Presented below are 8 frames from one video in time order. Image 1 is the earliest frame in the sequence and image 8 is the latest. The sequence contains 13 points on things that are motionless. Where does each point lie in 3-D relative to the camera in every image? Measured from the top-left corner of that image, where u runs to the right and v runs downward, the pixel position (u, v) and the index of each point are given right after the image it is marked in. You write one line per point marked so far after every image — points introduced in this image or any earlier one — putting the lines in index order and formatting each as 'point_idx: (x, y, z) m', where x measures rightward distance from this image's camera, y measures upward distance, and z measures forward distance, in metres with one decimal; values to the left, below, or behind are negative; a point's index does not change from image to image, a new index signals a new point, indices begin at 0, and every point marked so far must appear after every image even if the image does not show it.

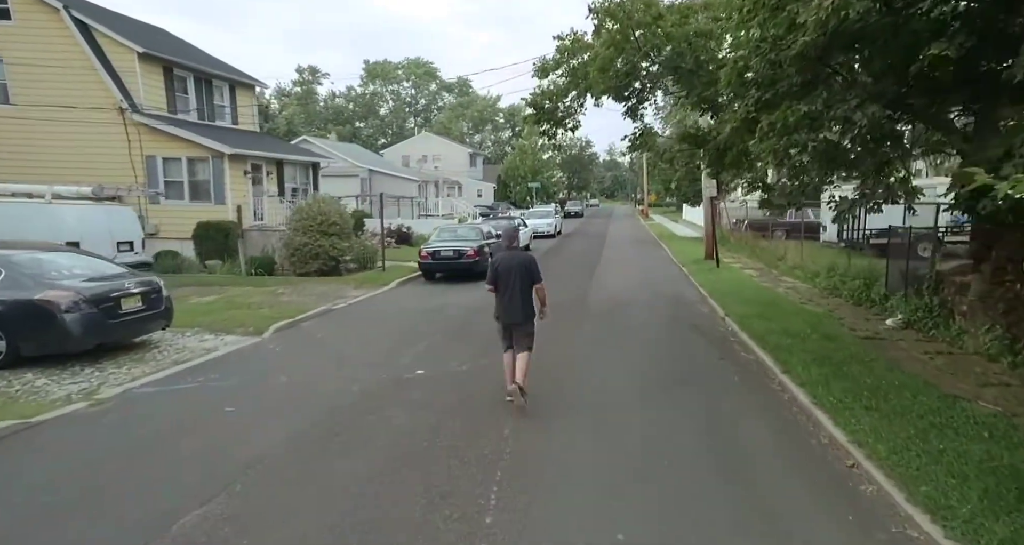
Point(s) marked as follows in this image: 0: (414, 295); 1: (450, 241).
0: (-2.3, -0.5, +13.5) m
1: (-1.7, +0.8, +15.7) m
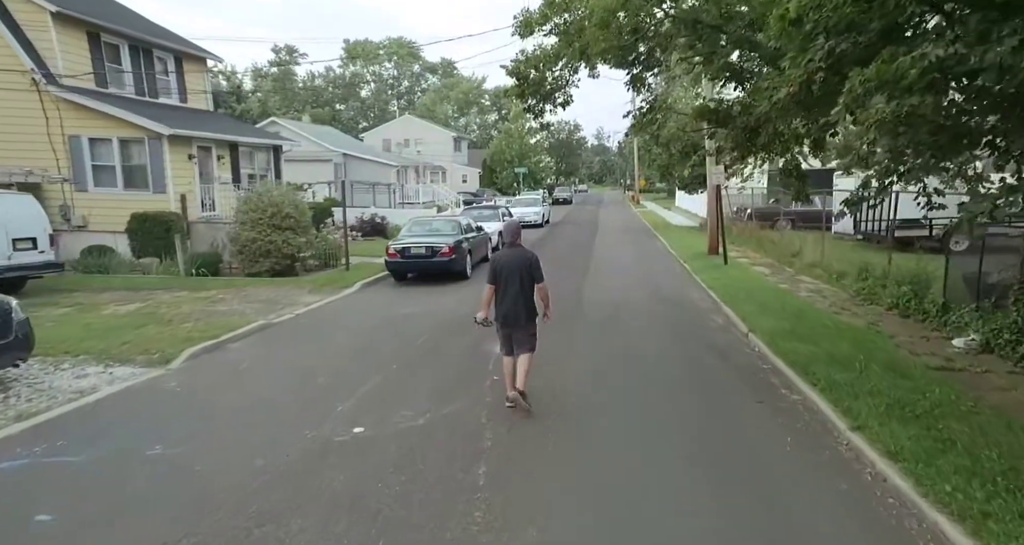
0: (-2.6, -0.5, +11.6) m
1: (-2.1, +0.8, +13.8) m
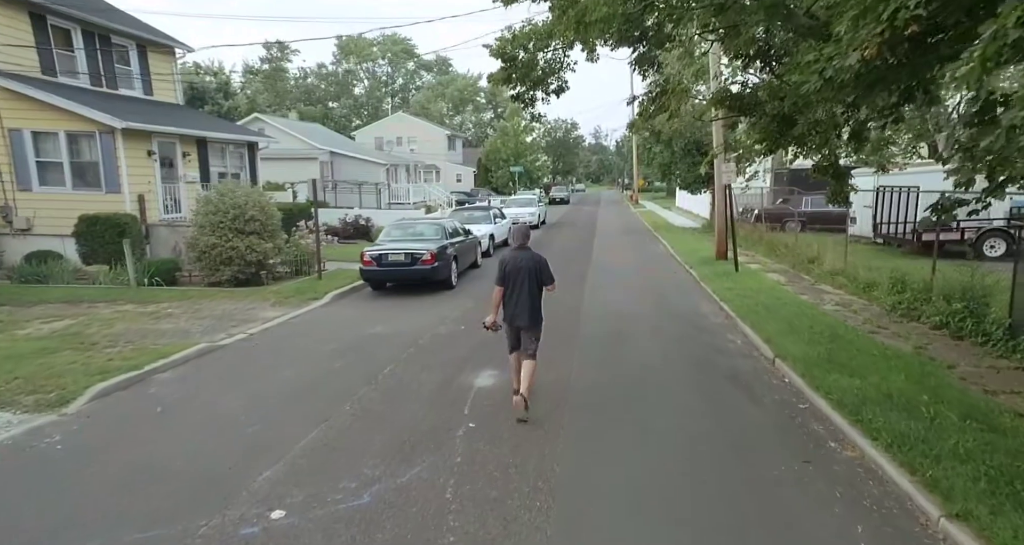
0: (-2.8, -0.7, +10.3) m
1: (-2.3, +0.6, +12.5) m
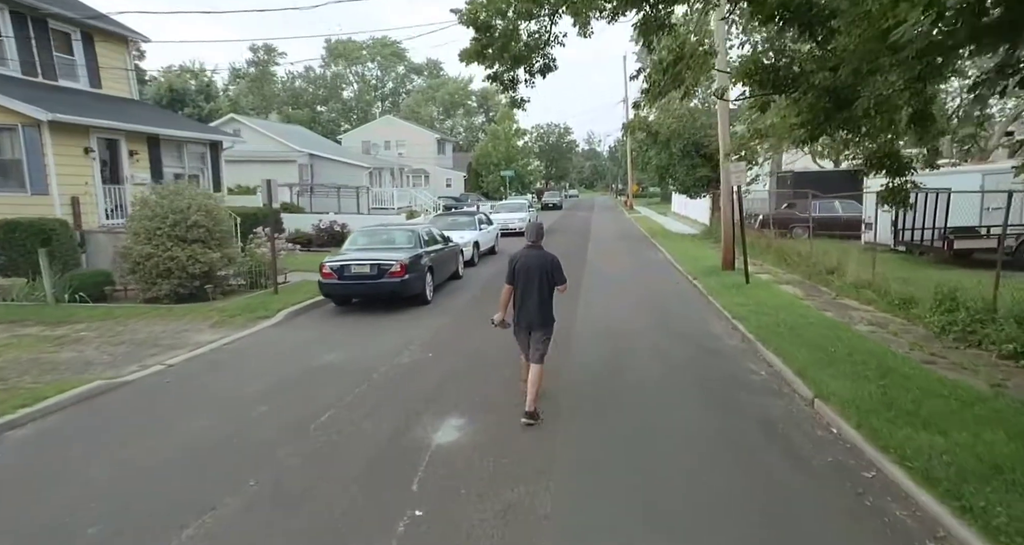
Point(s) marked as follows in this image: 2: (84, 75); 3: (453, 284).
0: (-3.1, -0.9, +8.8) m
1: (-2.6, +0.4, +11.0) m
2: (-10.5, +4.8, +14.1) m
3: (-1.4, -0.3, +13.9) m
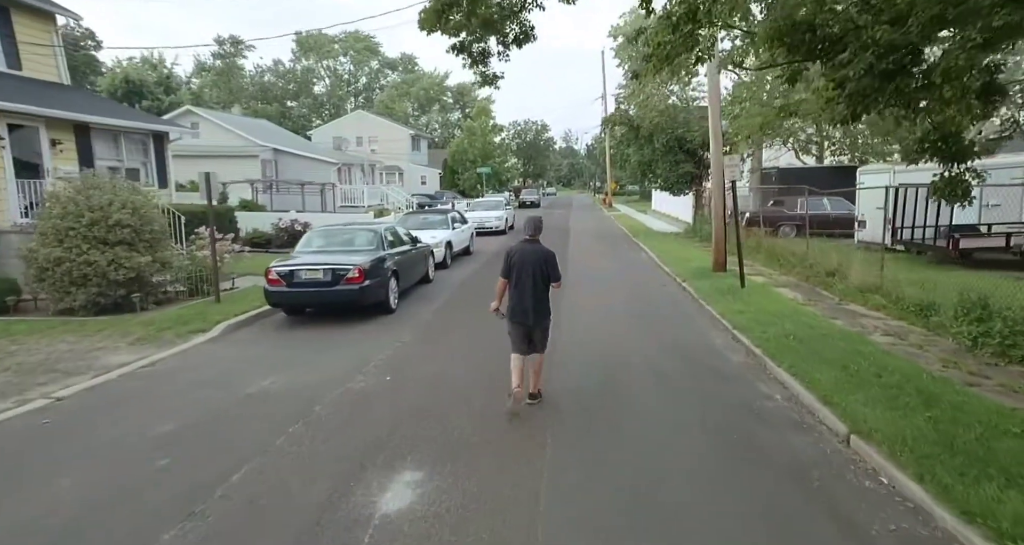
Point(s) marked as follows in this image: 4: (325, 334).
0: (-3.5, -1.0, +7.5) m
1: (-3.1, +0.3, +9.7) m
2: (-11.0, +4.7, +12.5) m
3: (-1.9, -0.4, +12.7) m
4: (-2.8, -0.9, +8.8) m
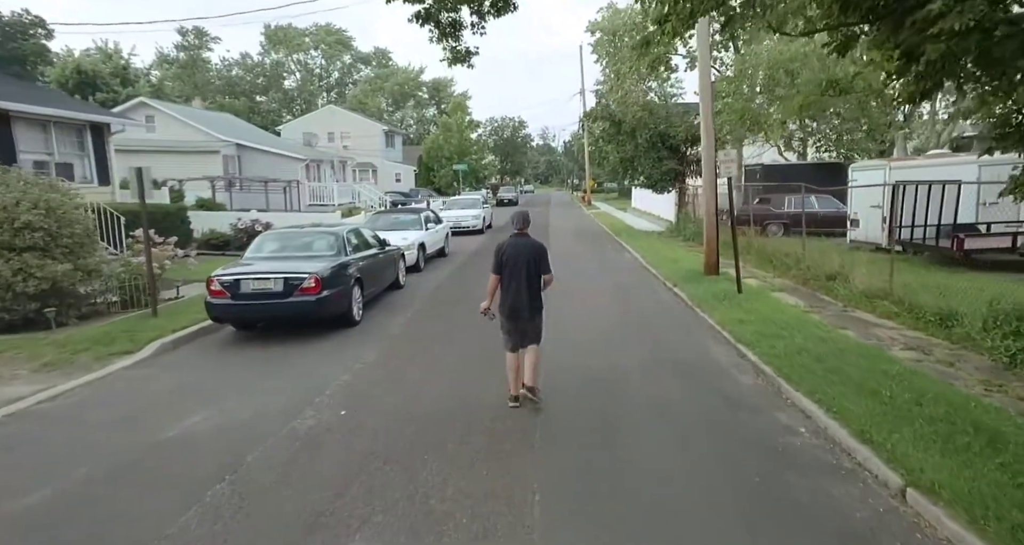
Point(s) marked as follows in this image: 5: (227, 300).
0: (-3.7, -1.2, +6.4) m
1: (-3.4, +0.2, +8.6) m
2: (-11.5, +4.5, +11.1) m
3: (-2.4, -0.5, +11.6) m
4: (-3.1, -1.0, +7.6) m
5: (-3.9, -0.4, +7.9) m
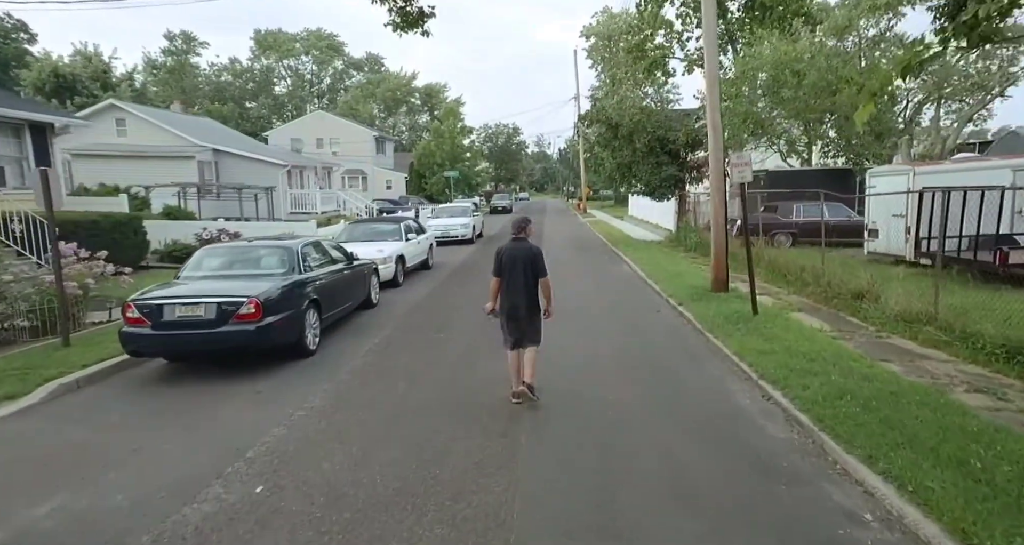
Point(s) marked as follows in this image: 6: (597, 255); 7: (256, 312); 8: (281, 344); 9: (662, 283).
0: (-3.9, -1.4, +5.0) m
1: (-3.6, -0.1, +7.3) m
2: (-11.8, +4.2, +9.7) m
3: (-2.7, -0.8, +10.3) m
4: (-3.4, -1.3, +6.3) m
5: (-4.1, -0.6, +6.5) m
6: (+2.8, +0.6, +19.3) m
7: (-2.9, -0.5, +6.7) m
8: (-2.8, -0.9, +7.1) m
9: (+3.3, -0.2, +13.0) m
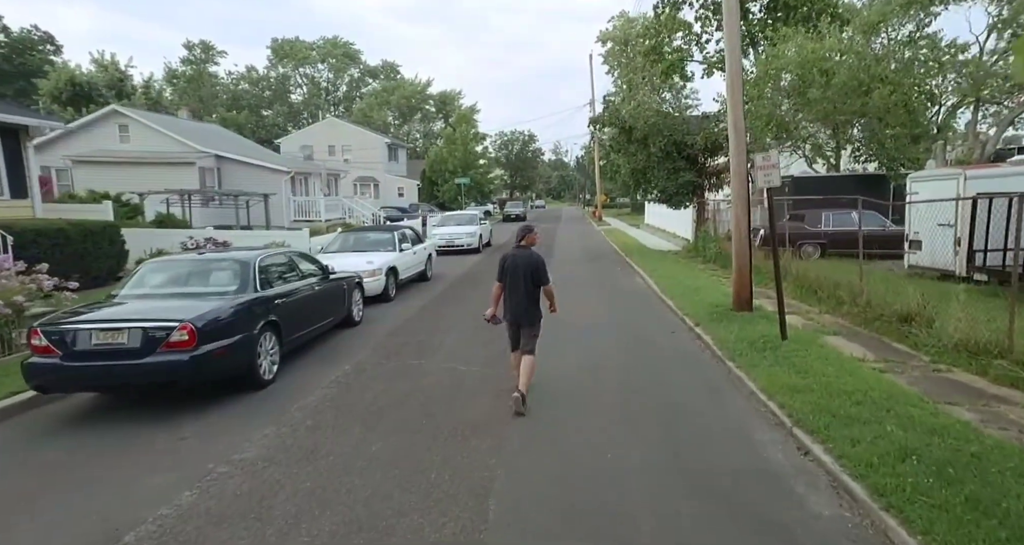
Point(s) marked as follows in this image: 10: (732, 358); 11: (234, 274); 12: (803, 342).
0: (-4.2, -1.6, +4.0) m
1: (-3.8, -0.3, +6.2) m
2: (-11.8, +4.0, +9.0) m
3: (-2.7, -1.0, +9.2) m
4: (-3.6, -1.5, +5.2) m
5: (-4.3, -0.8, +5.5) m
6: (+3.0, +0.2, +18.1) m
7: (-3.1, -0.7, +5.6) m
8: (-3.0, -1.1, +6.1) m
9: (+3.3, -0.5, +11.7) m
10: (+3.0, -1.1, +7.8) m
11: (-3.3, 0.0, +7.0) m
12: (+4.1, -0.9, +8.2) m
